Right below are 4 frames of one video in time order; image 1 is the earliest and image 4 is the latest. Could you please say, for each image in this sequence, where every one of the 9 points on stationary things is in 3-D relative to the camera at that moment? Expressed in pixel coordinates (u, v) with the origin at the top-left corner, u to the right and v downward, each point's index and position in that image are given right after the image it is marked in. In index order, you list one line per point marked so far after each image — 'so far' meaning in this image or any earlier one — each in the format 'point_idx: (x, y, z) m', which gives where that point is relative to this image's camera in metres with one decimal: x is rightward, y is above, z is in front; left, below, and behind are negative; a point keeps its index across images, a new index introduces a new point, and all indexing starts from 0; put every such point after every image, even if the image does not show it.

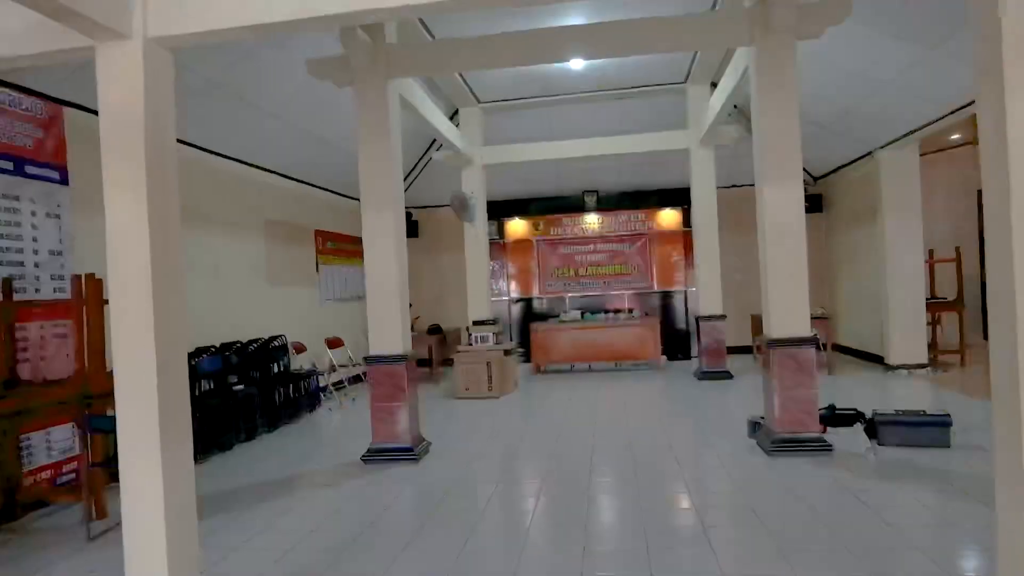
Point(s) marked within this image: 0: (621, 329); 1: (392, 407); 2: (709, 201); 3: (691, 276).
0: (+1.4, -0.5, +9.1) m
1: (-0.8, -0.8, +4.8) m
2: (+2.2, +1.0, +8.0) m
3: (+2.6, +0.2, +10.3) m
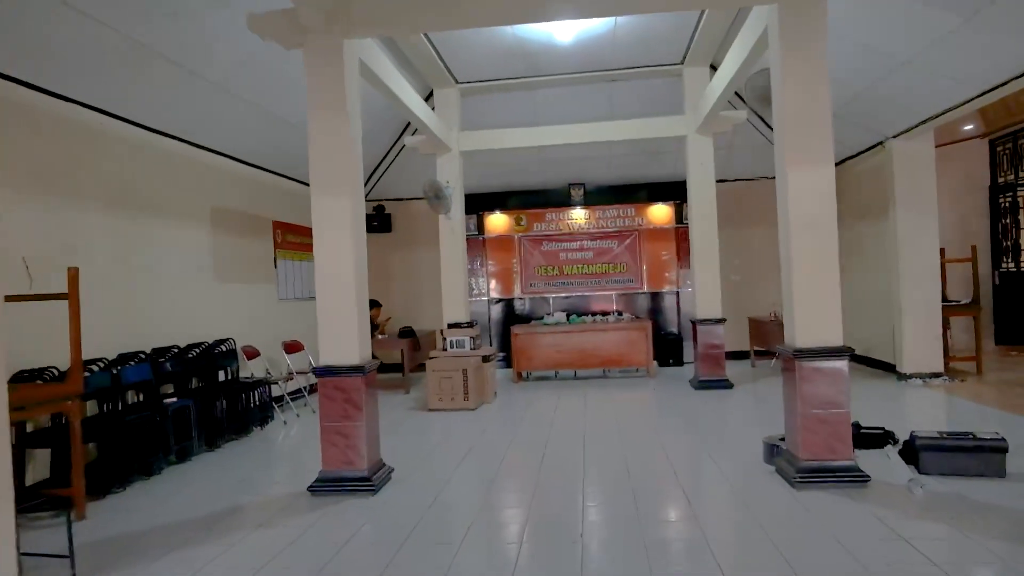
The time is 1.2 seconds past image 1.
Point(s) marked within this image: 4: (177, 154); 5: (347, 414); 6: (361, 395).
0: (+1.1, -0.5, +8.4) m
1: (-0.9, -0.8, +4.0) m
2: (+2.0, +1.0, +7.3) m
3: (+2.3, +0.1, +9.6) m
4: (-2.7, +1.1, +5.8) m
5: (-0.9, -0.7, +4.0) m
6: (-0.8, -0.6, +4.0) m
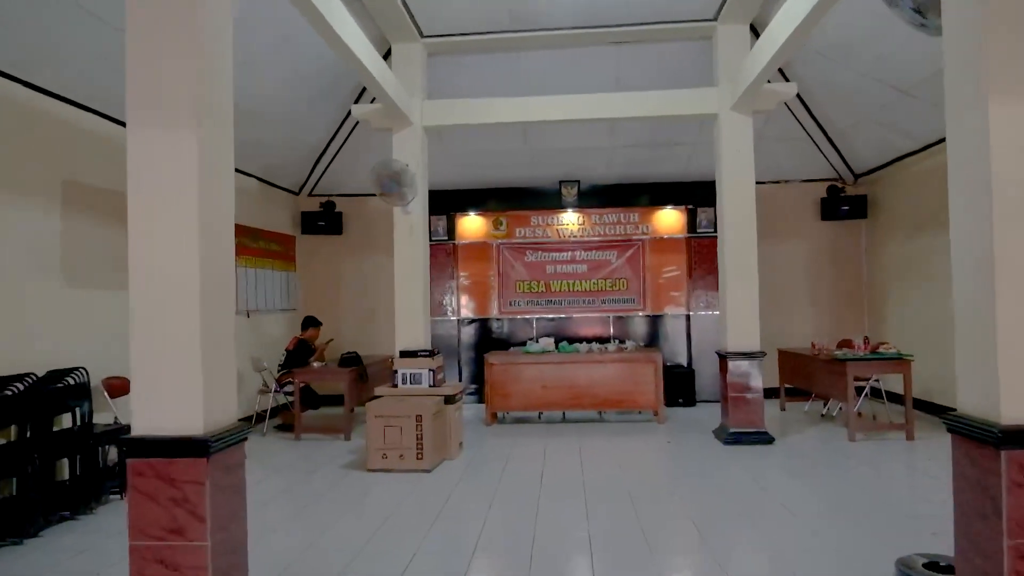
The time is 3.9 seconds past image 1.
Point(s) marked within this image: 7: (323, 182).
0: (+0.9, -0.7, +6.7) m
1: (-1.0, -0.8, +2.2) m
2: (+1.9, +0.8, +5.7) m
3: (+2.0, -0.1, +8.0) m
4: (-2.8, +1.1, +3.9) m
5: (-1.0, -0.7, +2.2) m
6: (-0.9, -0.6, +2.2) m
7: (-2.1, +1.2, +7.9) m
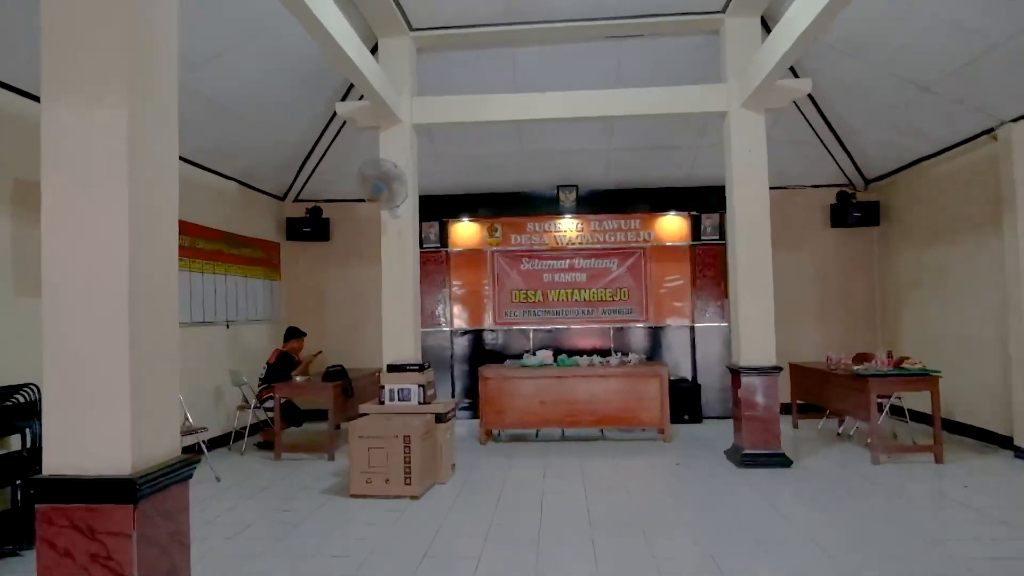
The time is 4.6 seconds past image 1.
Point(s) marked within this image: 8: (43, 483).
0: (+0.8, -0.8, +6.3) m
1: (-1.0, -0.8, +1.8) m
2: (+1.8, +0.8, +5.3) m
3: (+2.0, -0.2, +7.6) m
4: (-2.8, +1.0, +3.5) m
5: (-1.0, -0.7, +1.8) m
6: (-0.9, -0.6, +1.8) m
7: (-2.1, +1.1, +7.5) m
8: (-1.2, -0.5, +1.8) m
